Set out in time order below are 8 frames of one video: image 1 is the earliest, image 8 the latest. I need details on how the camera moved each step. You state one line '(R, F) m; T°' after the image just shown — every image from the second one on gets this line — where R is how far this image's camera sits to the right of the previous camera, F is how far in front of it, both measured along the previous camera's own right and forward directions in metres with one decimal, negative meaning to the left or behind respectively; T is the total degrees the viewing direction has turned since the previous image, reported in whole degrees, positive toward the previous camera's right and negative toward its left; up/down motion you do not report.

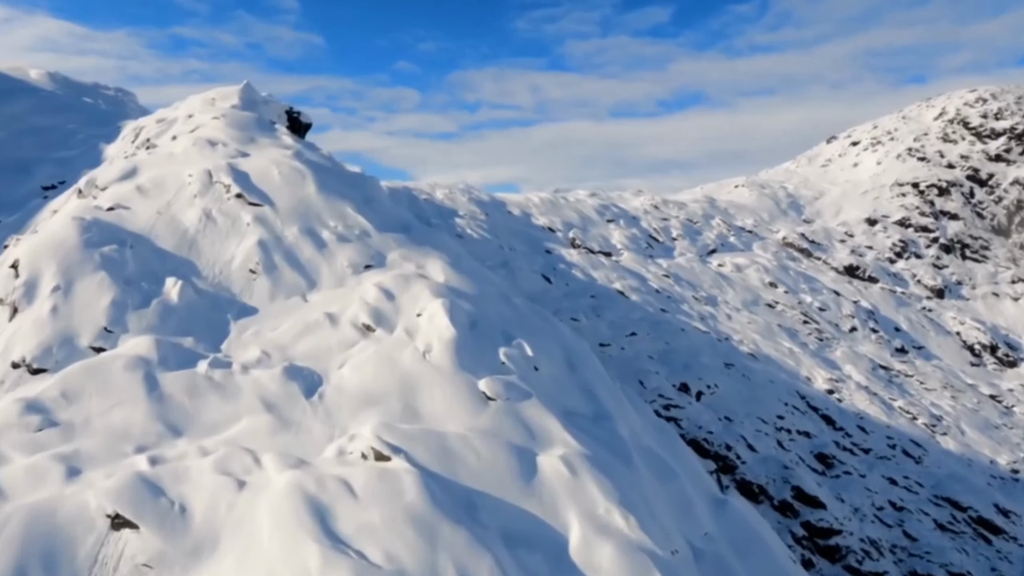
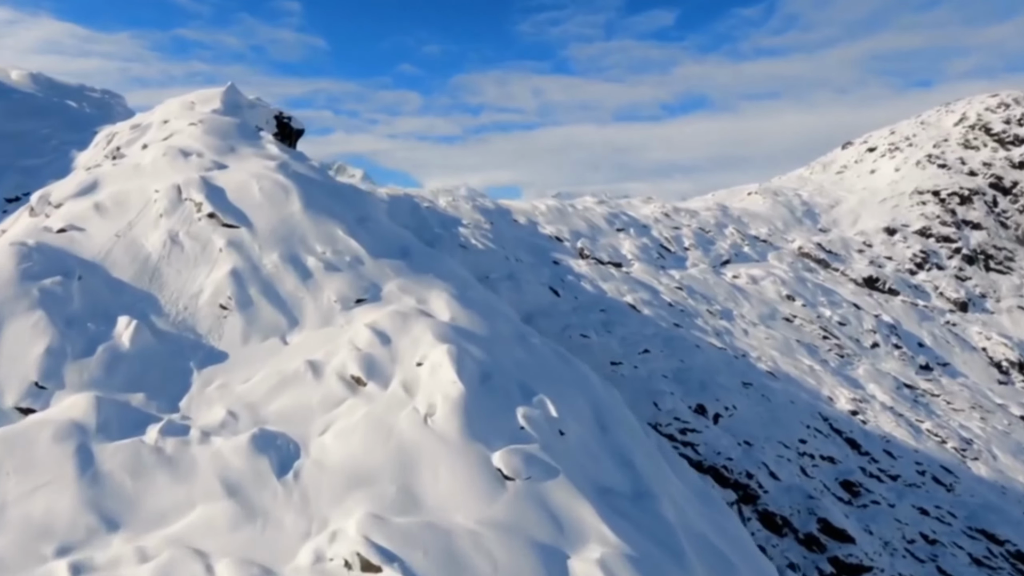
(-0.2, +1.8) m; 0°
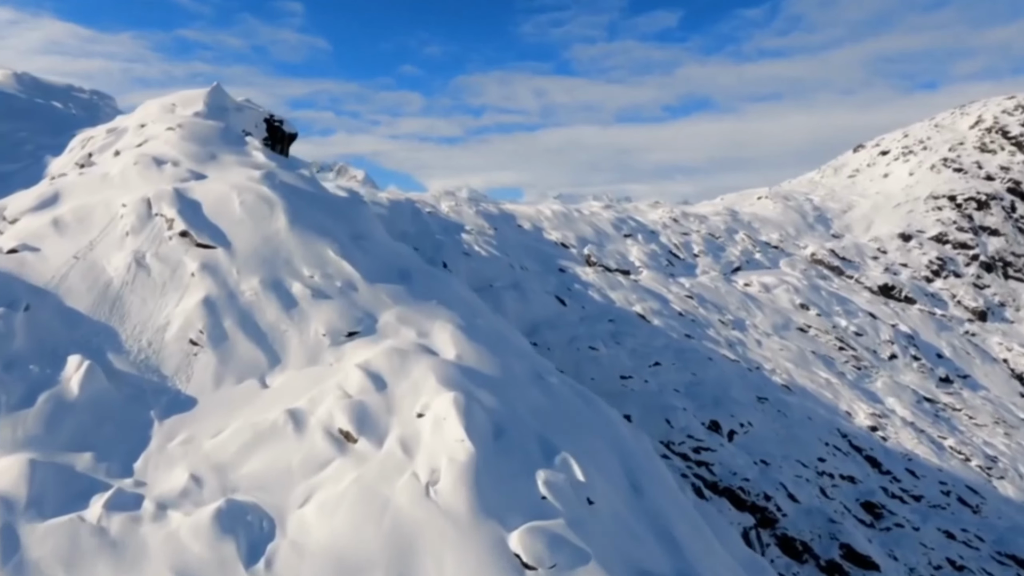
(-0.1, +1.4) m; 0°
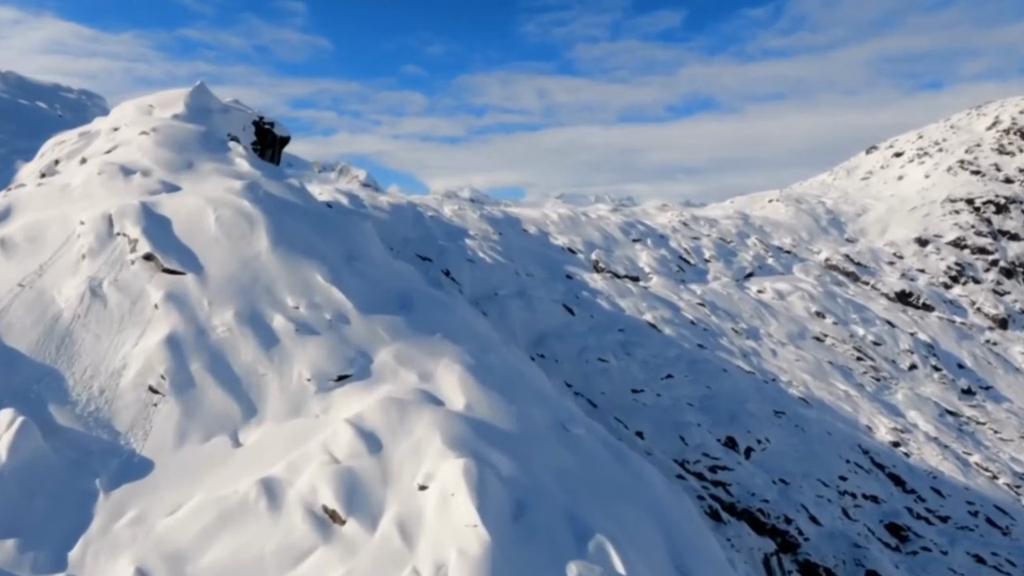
(-0.1, +1.4) m; 0°
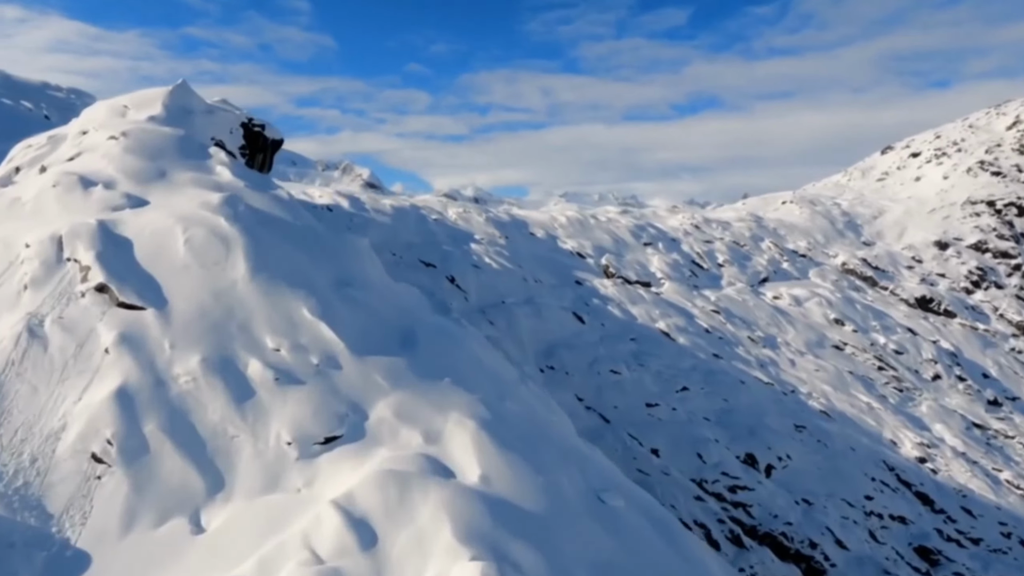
(-0.1, +1.4) m; 0°
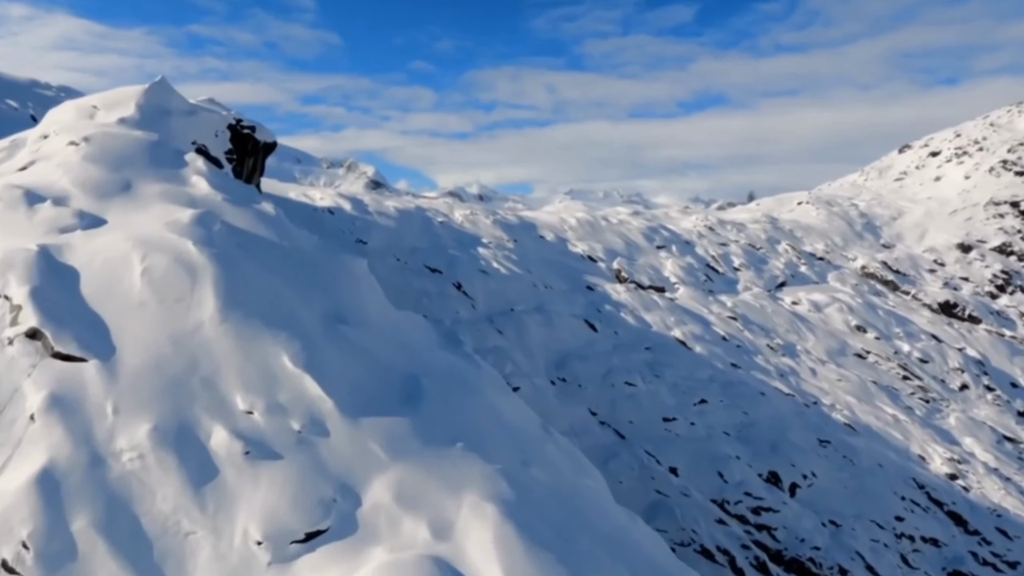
(-0.1, +1.4) m; 0°
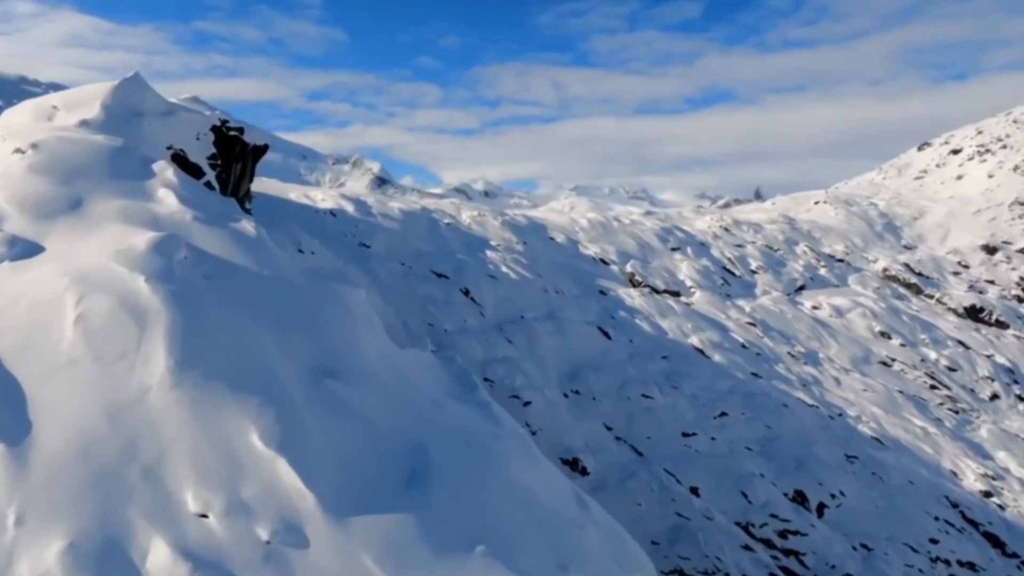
(-0.1, +1.4) m; 0°
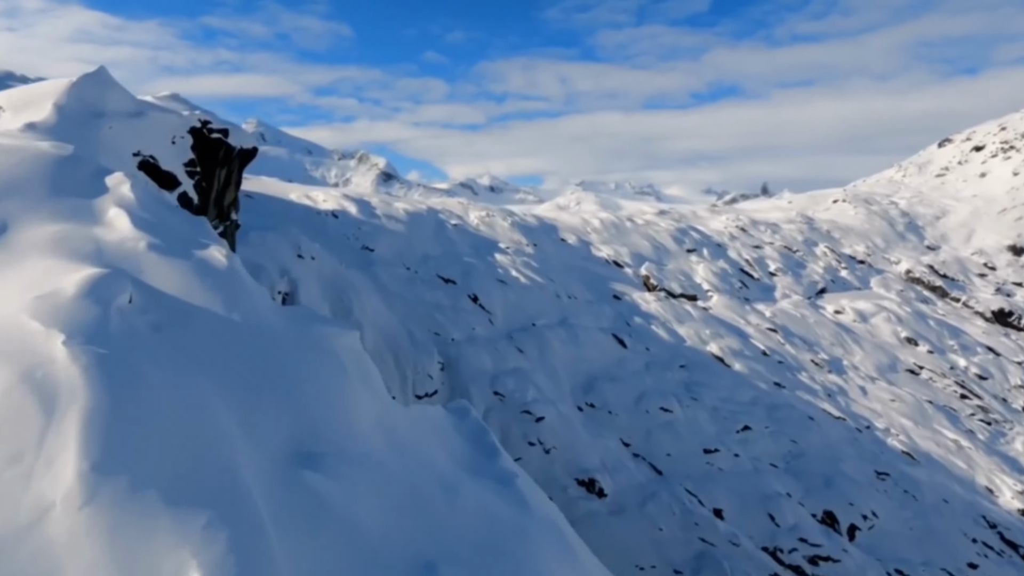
(-0.1, +1.4) m; 0°
